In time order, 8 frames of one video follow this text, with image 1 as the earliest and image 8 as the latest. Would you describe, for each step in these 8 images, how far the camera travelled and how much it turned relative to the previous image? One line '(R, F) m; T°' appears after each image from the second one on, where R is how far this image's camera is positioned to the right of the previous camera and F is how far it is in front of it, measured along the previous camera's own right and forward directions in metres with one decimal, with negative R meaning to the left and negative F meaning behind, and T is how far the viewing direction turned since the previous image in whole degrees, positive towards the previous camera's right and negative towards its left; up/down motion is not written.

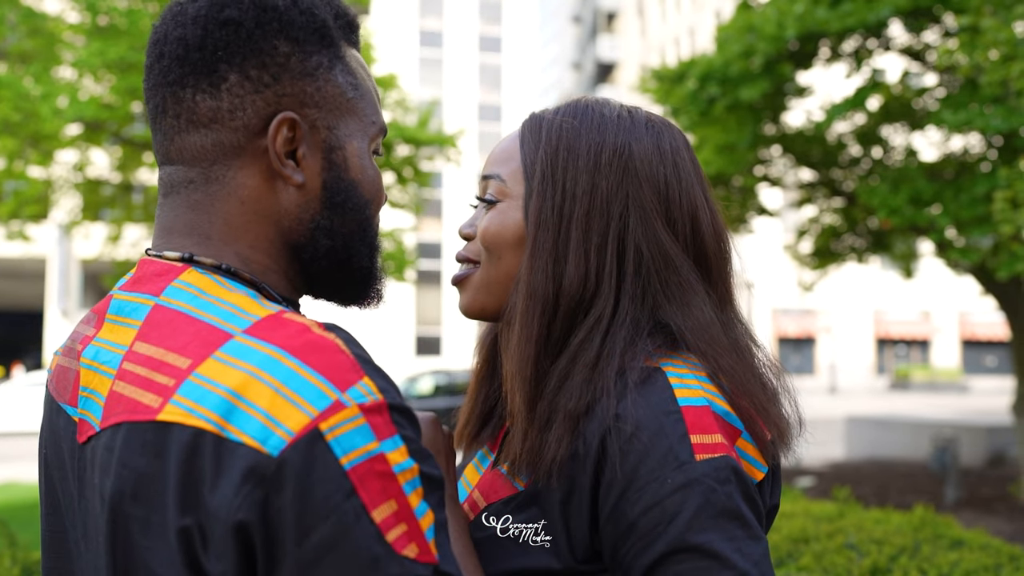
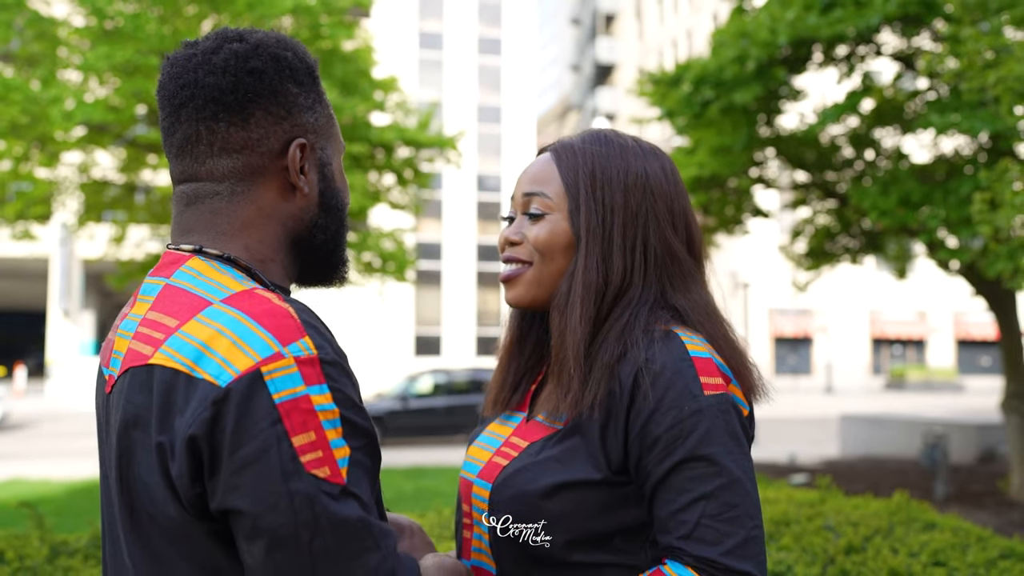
(0.0, -0.2) m; 0°
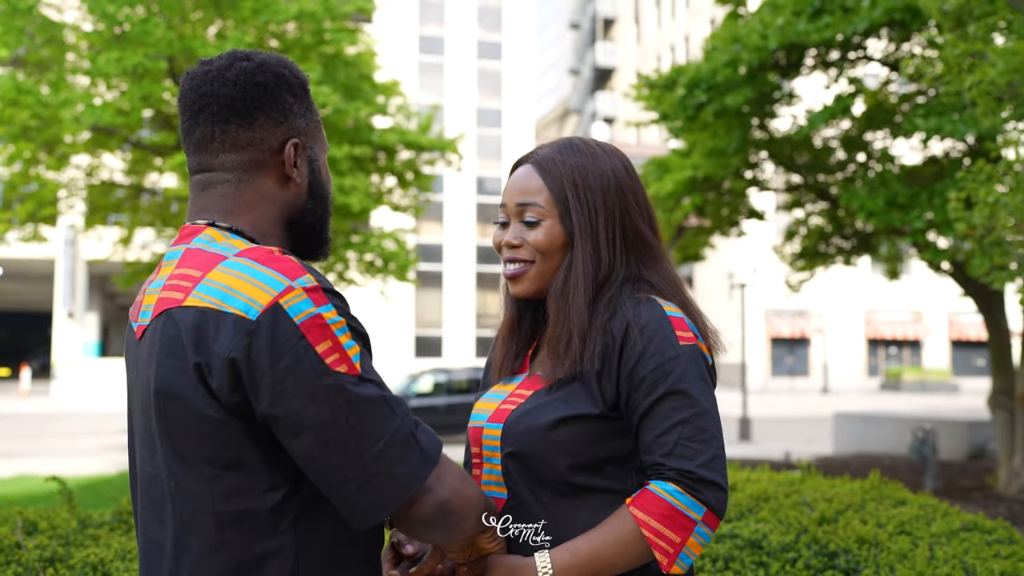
(0.0, -0.3) m; 0°
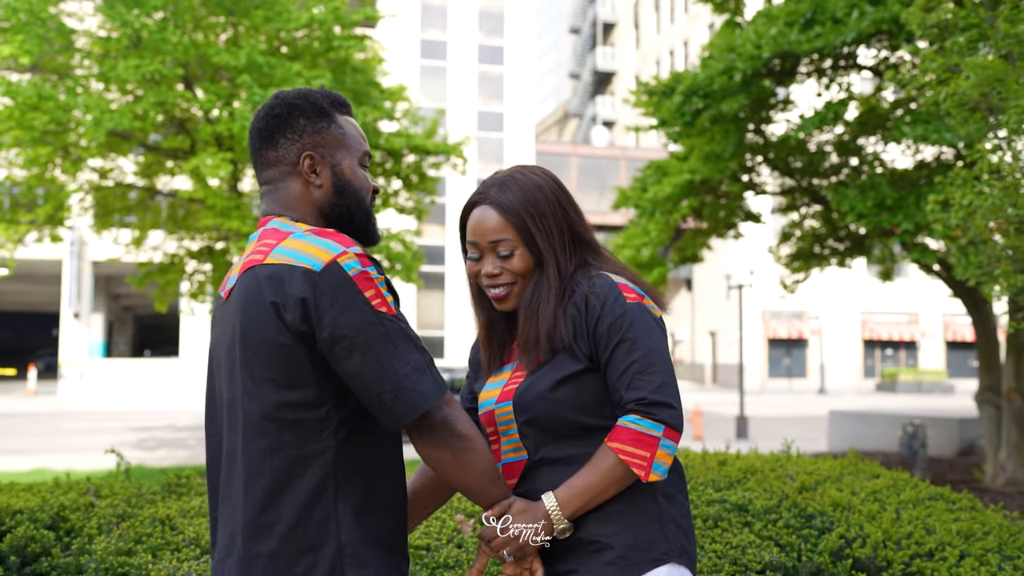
(0.0, -0.4) m; 0°
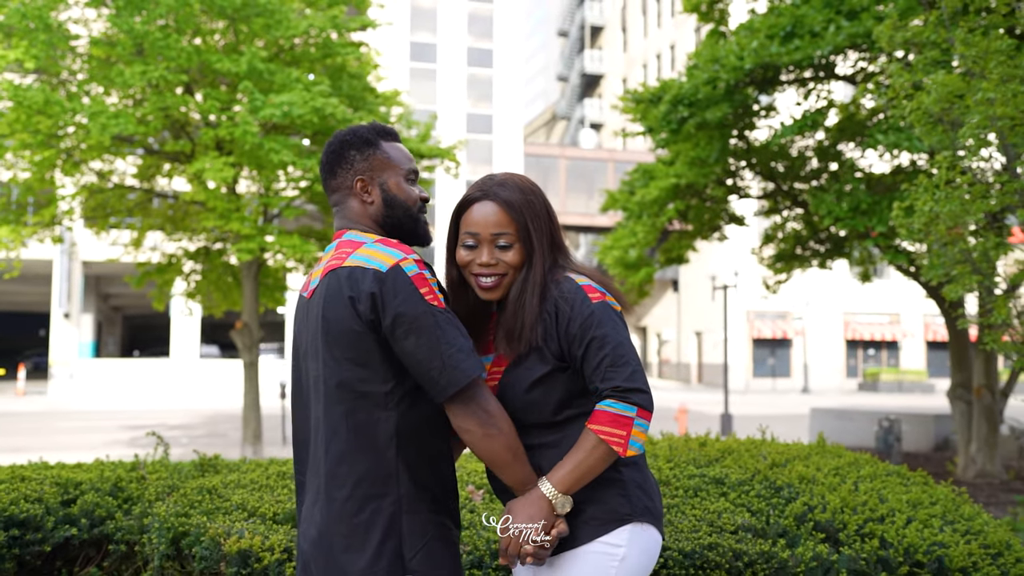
(-0.1, -0.4) m; +1°
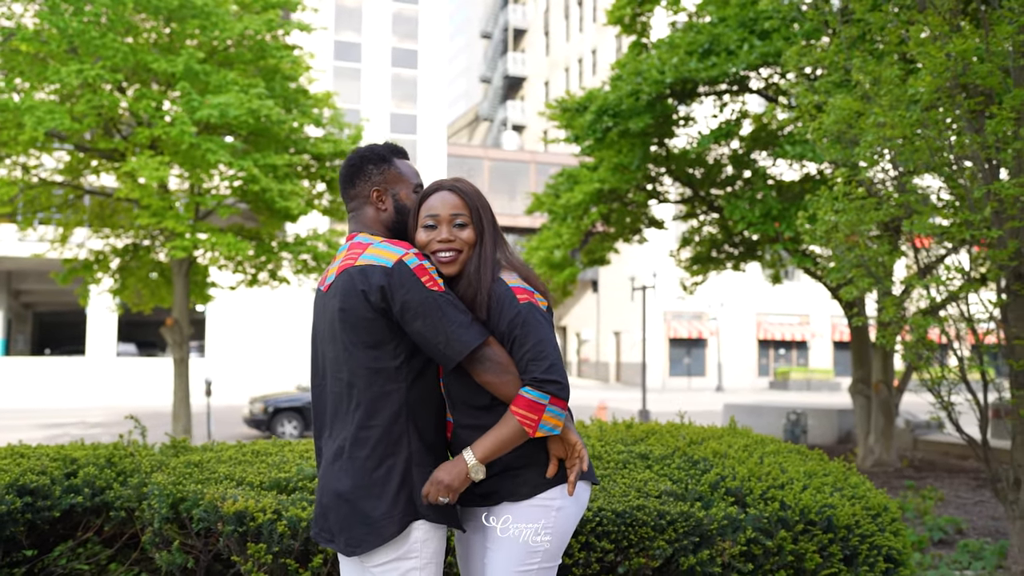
(-0.1, -0.5) m; +5°
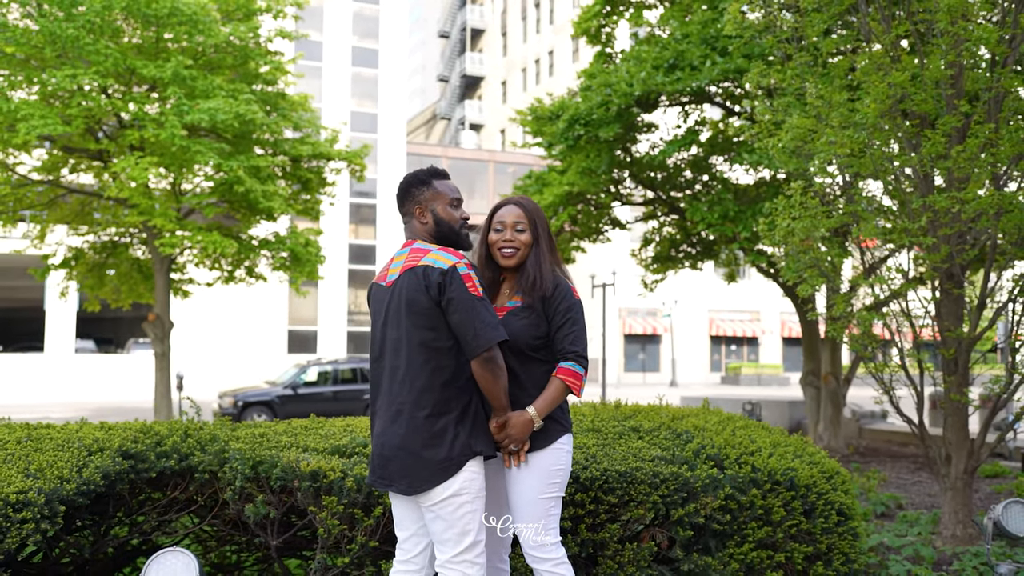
(-0.3, -0.7) m; +3°
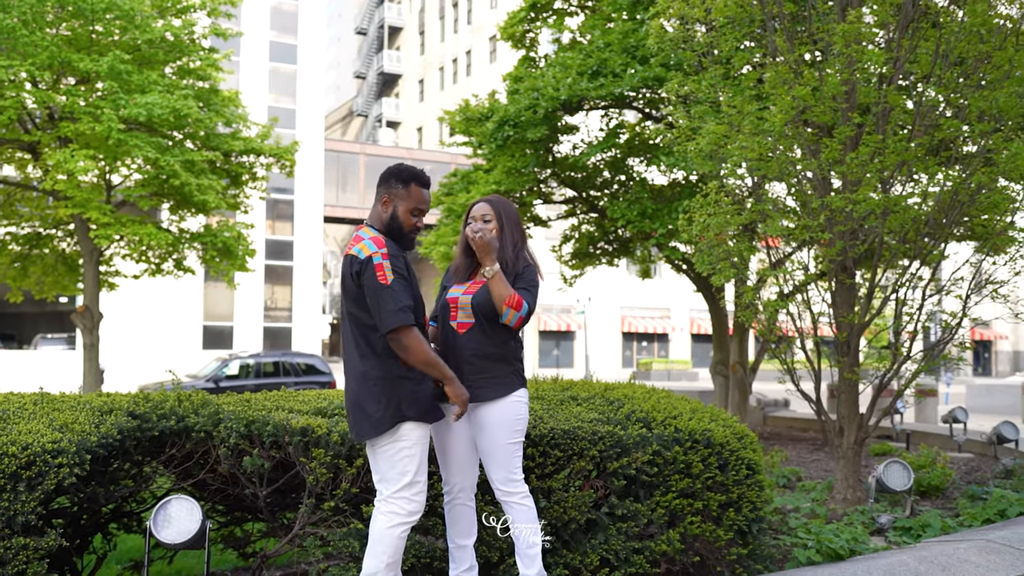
(-0.2, -0.6) m; +5°
